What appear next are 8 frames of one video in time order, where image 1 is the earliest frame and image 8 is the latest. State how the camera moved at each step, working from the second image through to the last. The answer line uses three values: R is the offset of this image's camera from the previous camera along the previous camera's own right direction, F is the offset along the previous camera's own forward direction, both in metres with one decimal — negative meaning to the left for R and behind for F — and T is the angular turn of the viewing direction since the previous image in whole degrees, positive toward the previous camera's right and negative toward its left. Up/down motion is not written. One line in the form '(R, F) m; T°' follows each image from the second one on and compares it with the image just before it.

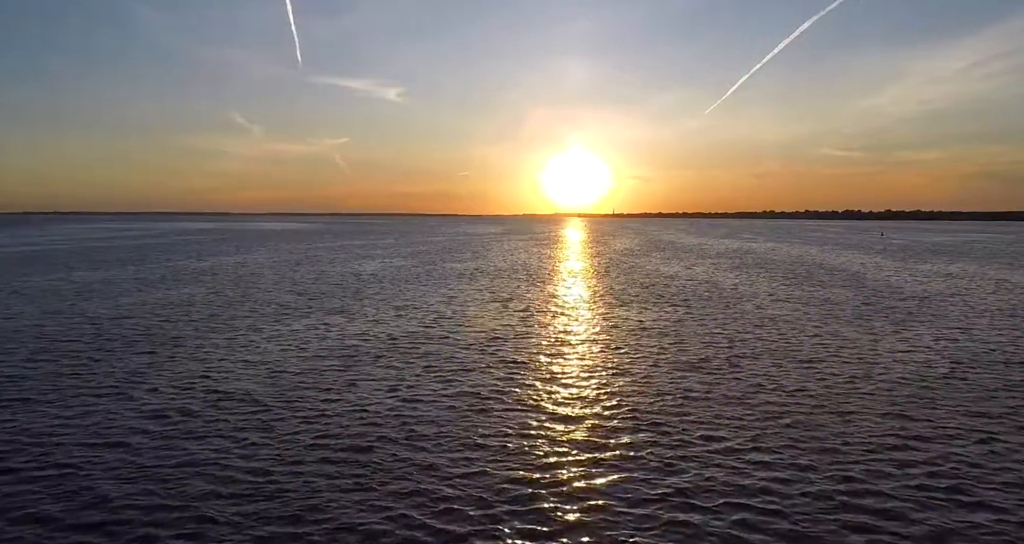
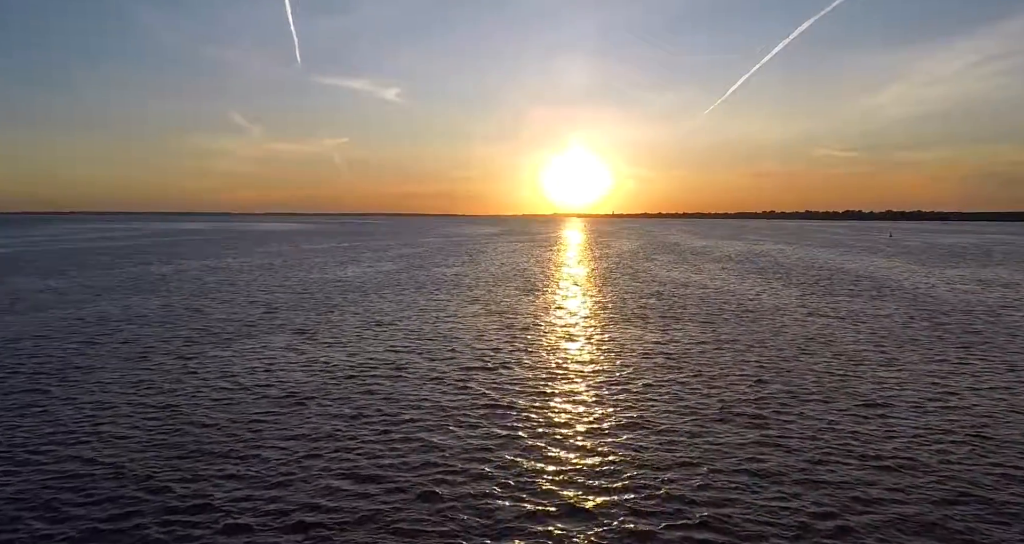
(+0.4, +4.5) m; 0°
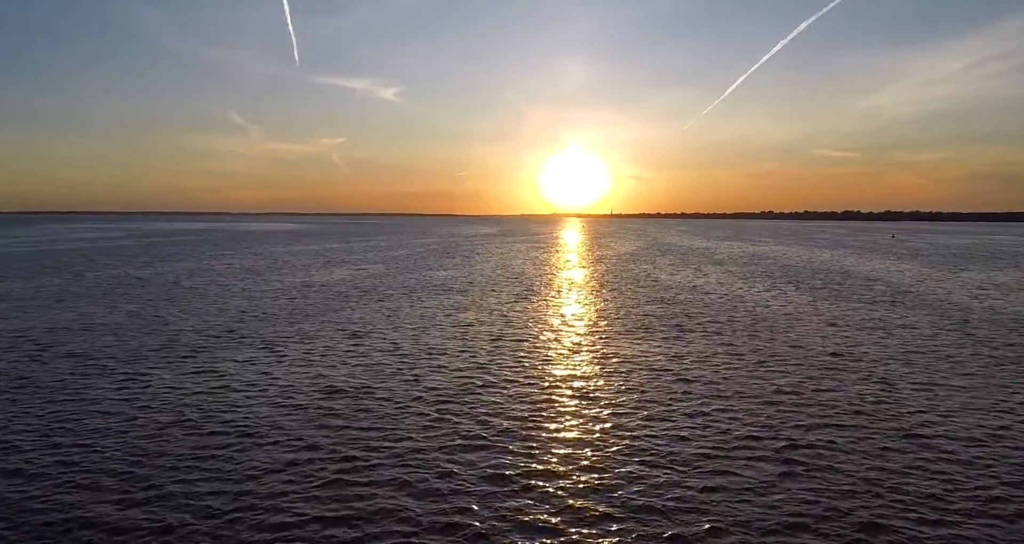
(+0.2, +2.3) m; 0°
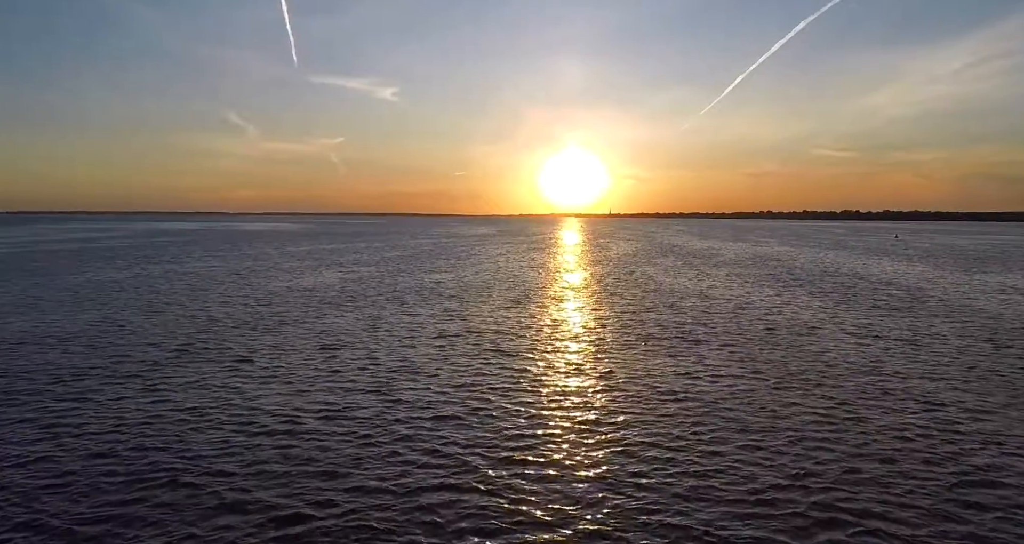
(+0.1, +2.1) m; 0°
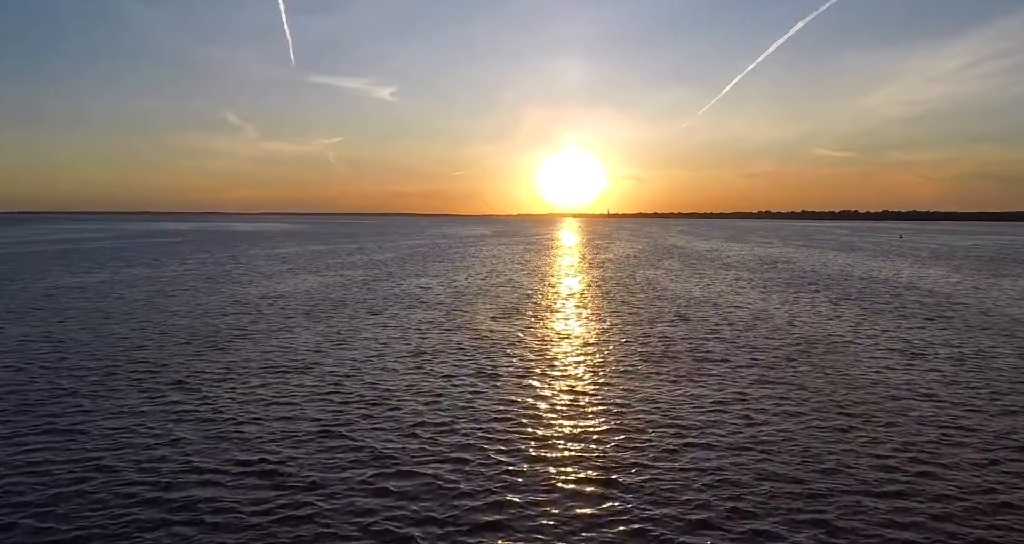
(+0.2, +3.0) m; 0°
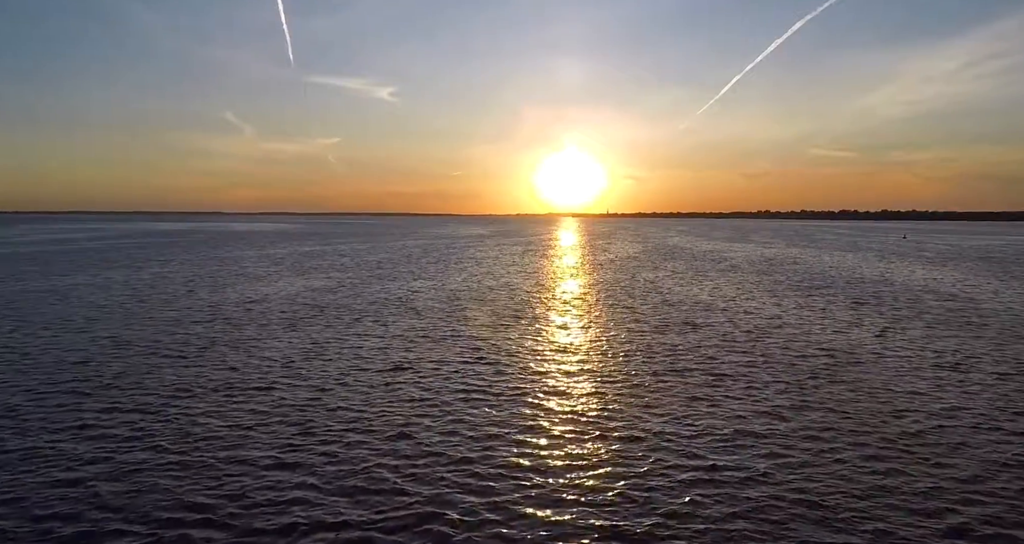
(+0.1, +2.2) m; 0°
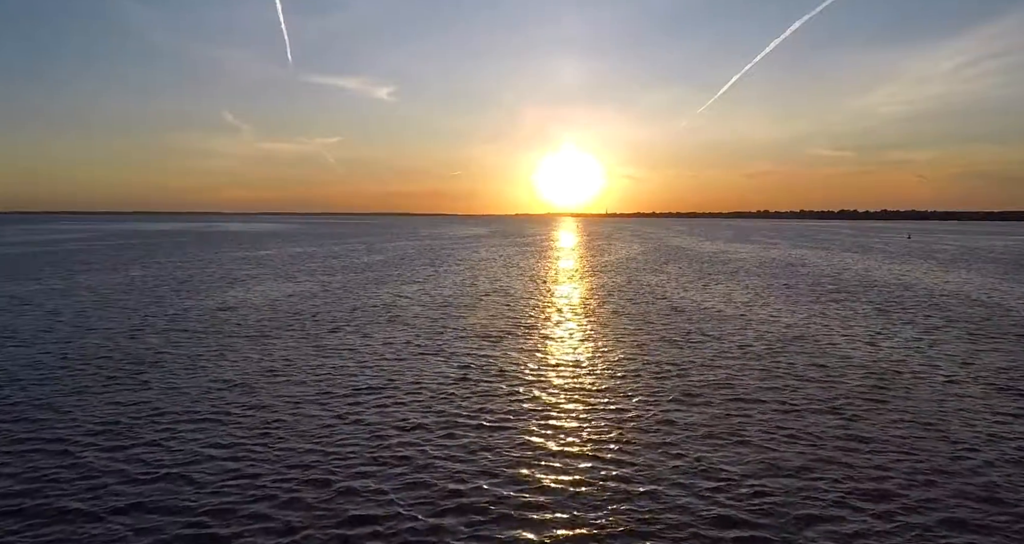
(+0.1, +2.5) m; 0°
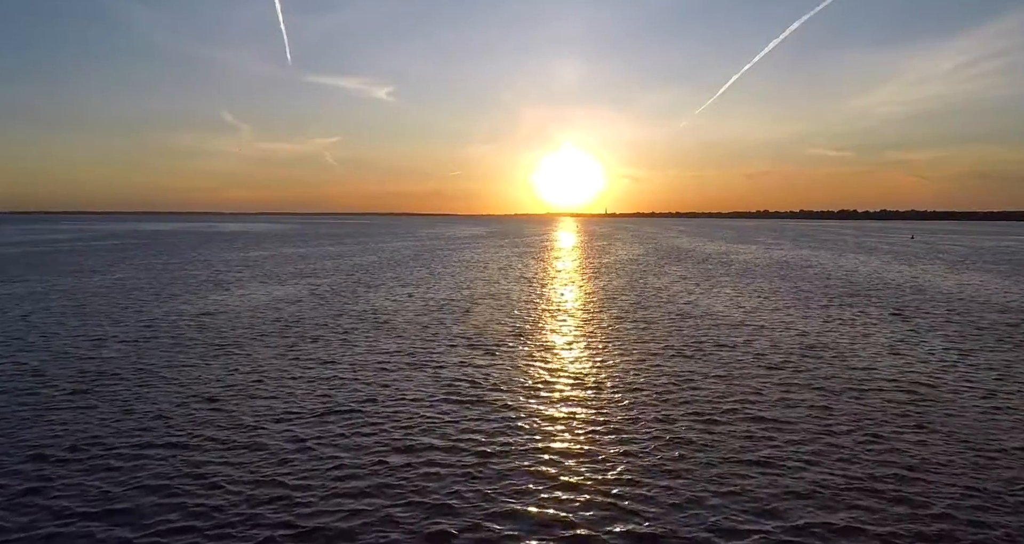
(+0.1, +1.7) m; 0°
